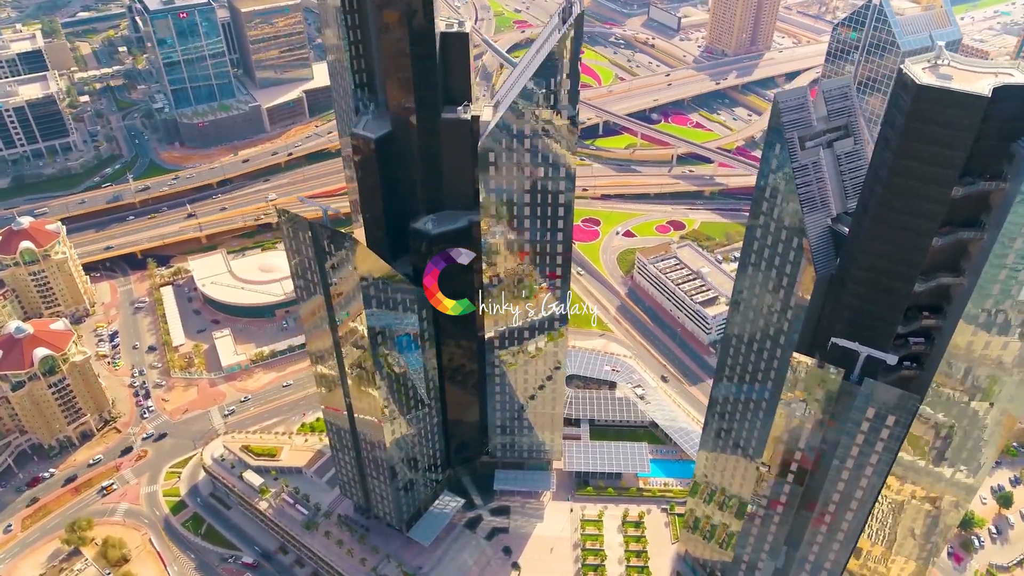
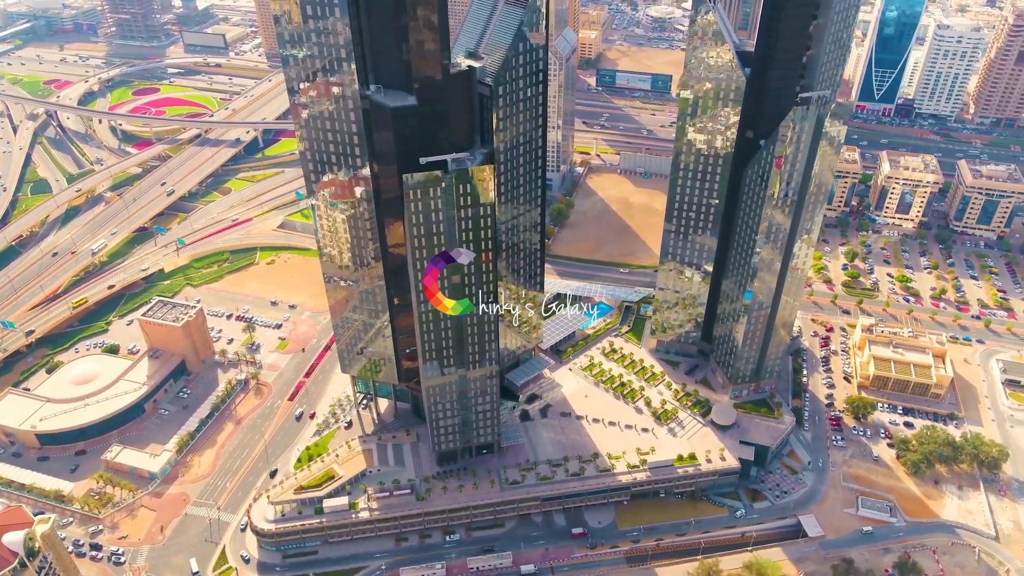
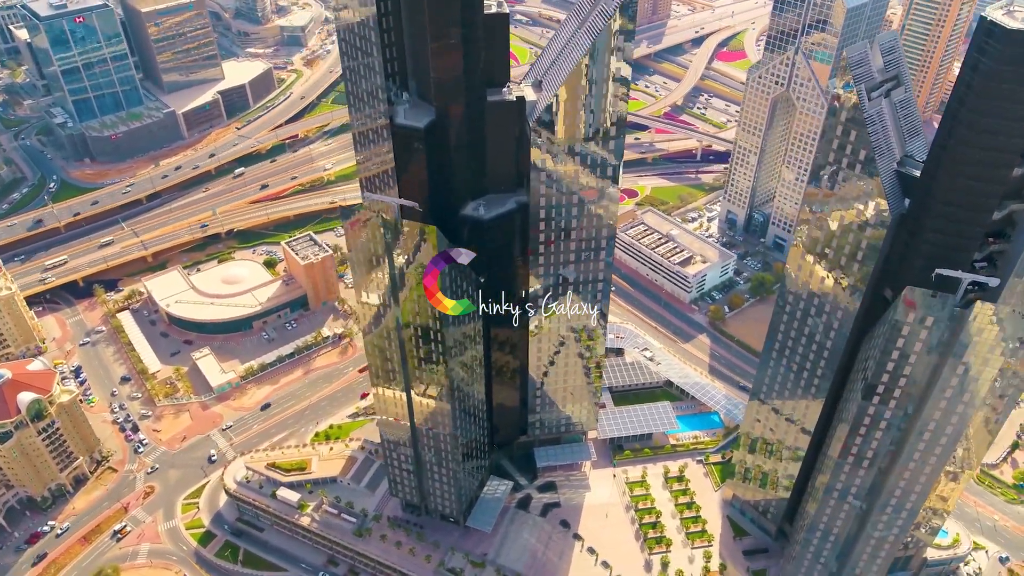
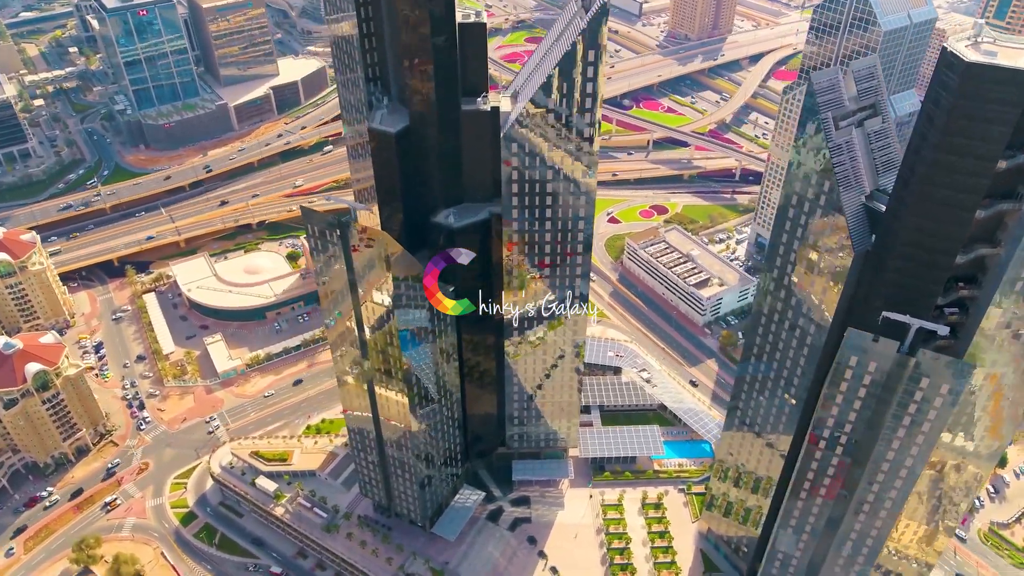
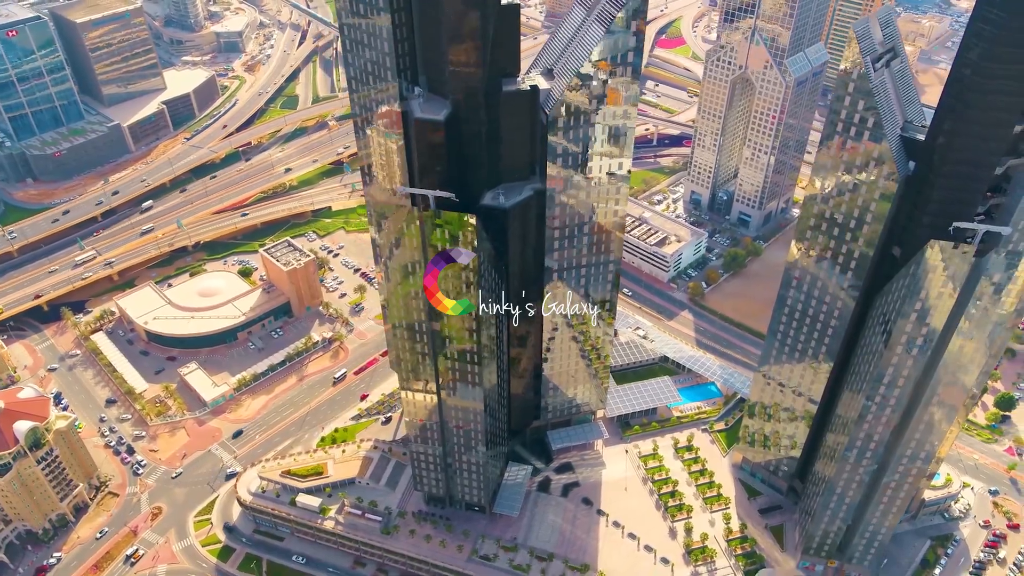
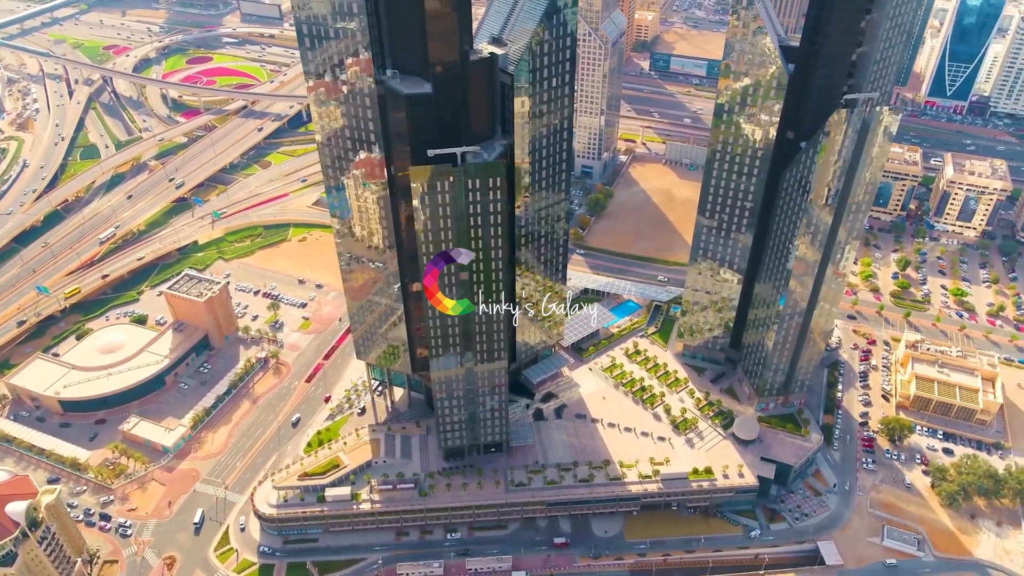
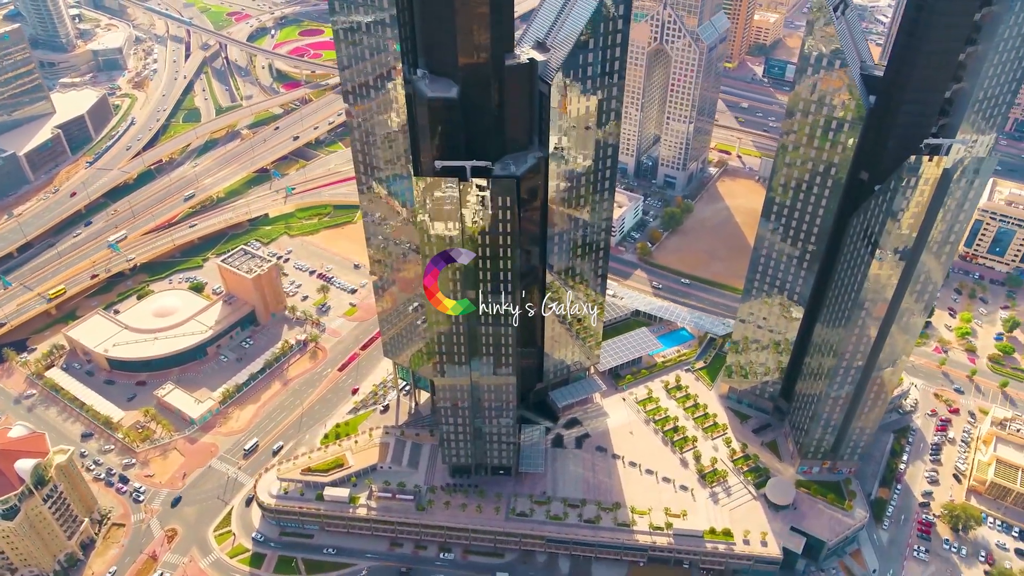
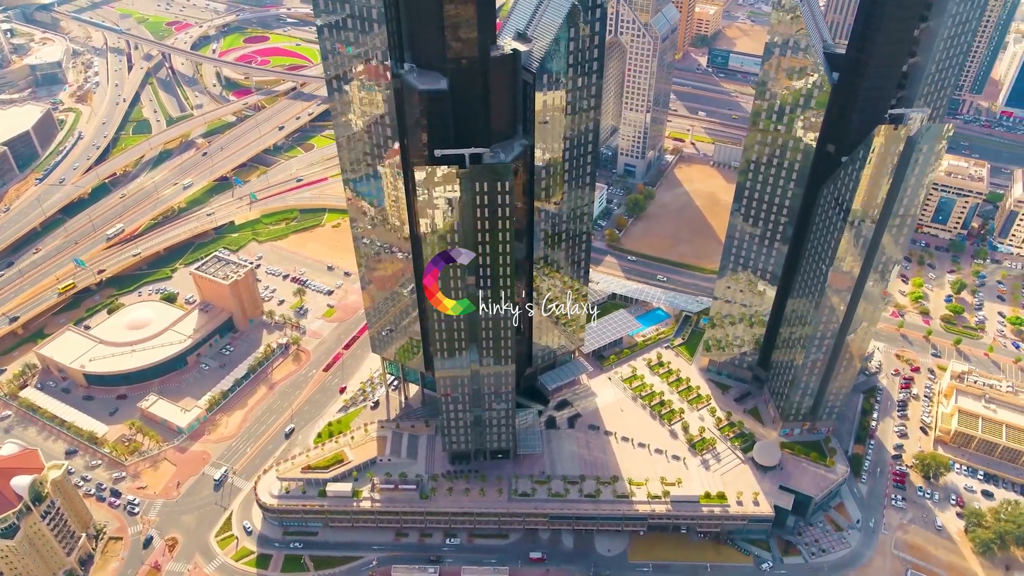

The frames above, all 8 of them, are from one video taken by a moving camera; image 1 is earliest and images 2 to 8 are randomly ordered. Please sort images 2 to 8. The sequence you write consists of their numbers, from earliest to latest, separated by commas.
4, 3, 5, 7, 8, 6, 2
